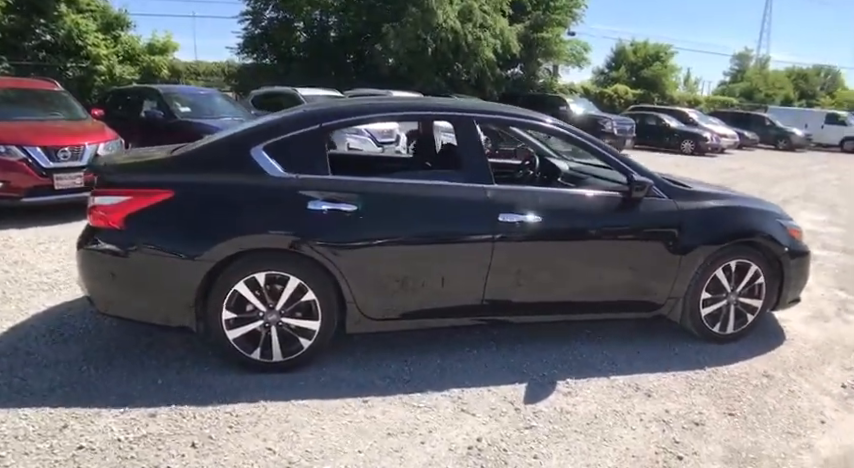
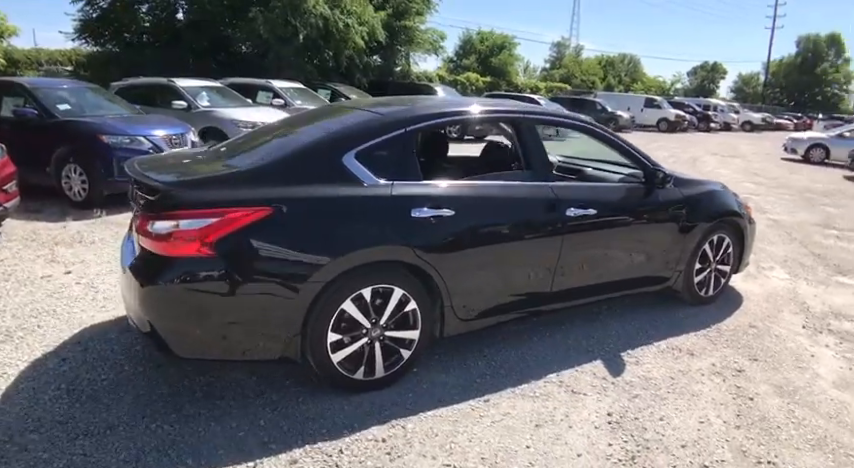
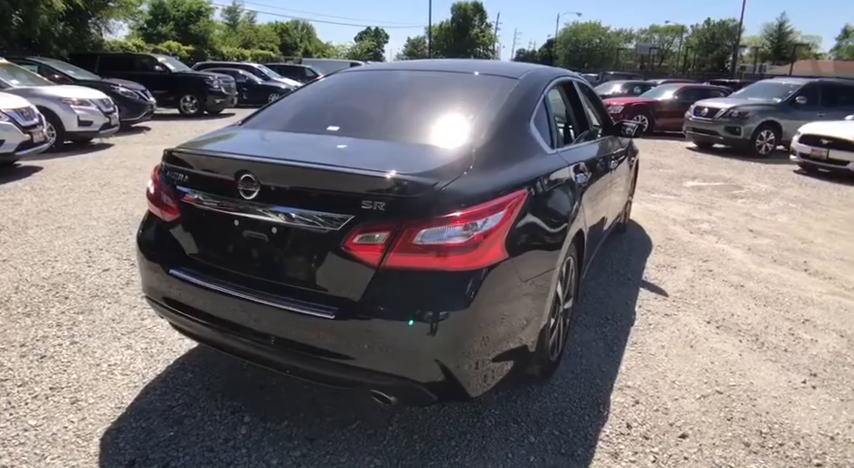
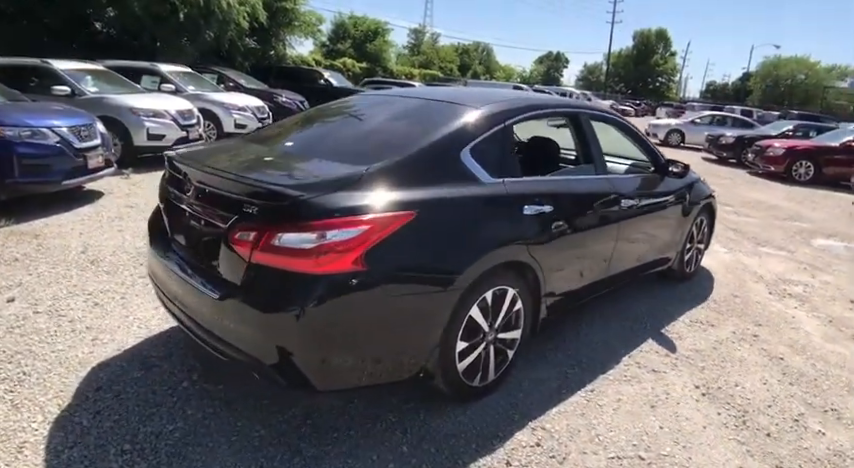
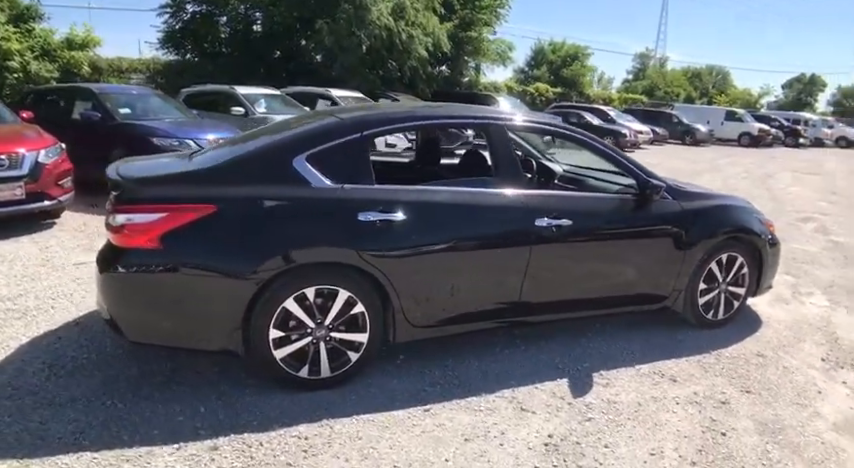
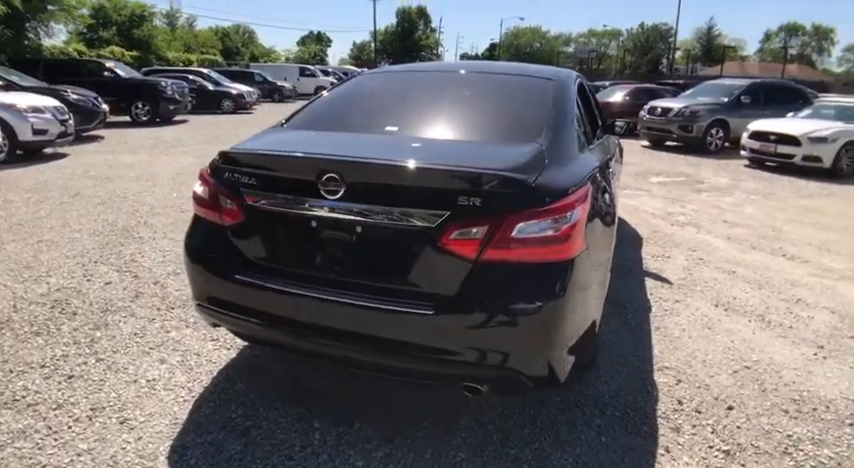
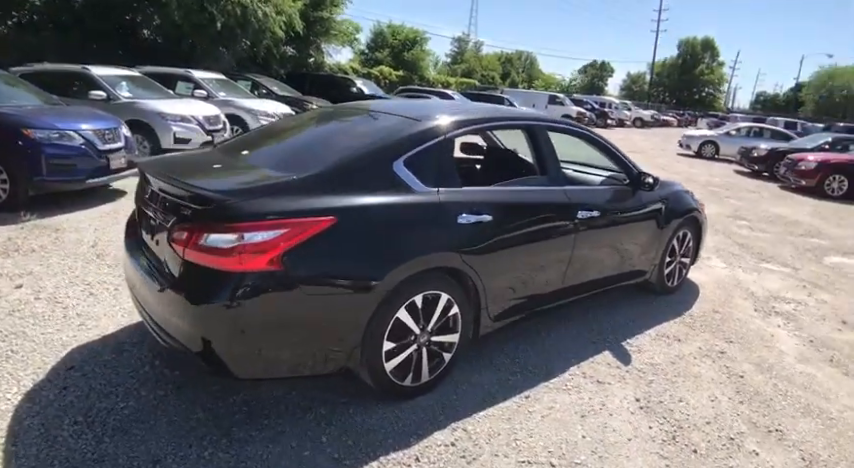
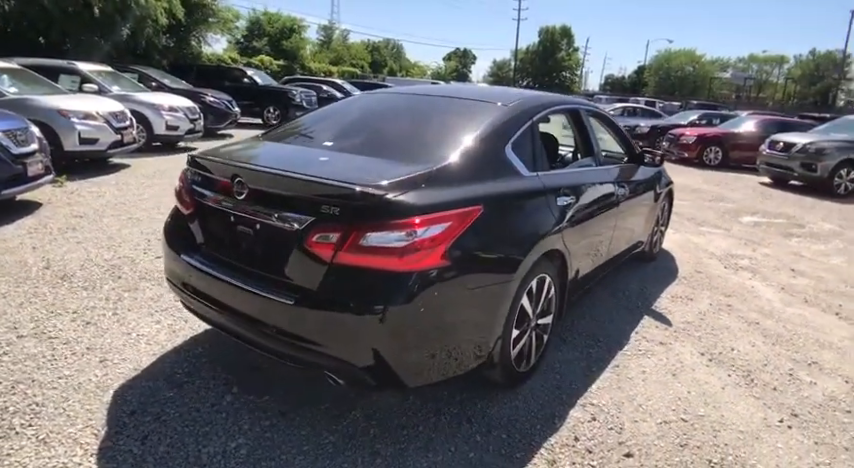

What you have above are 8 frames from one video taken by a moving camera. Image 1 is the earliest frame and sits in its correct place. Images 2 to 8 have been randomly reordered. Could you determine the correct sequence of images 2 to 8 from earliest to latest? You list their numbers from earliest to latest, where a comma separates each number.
5, 2, 7, 4, 8, 3, 6
